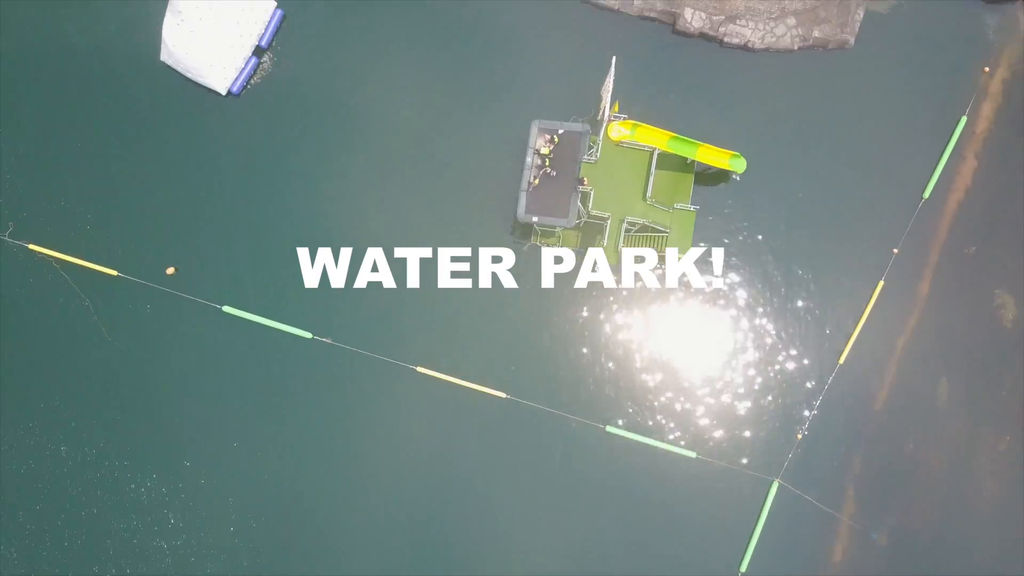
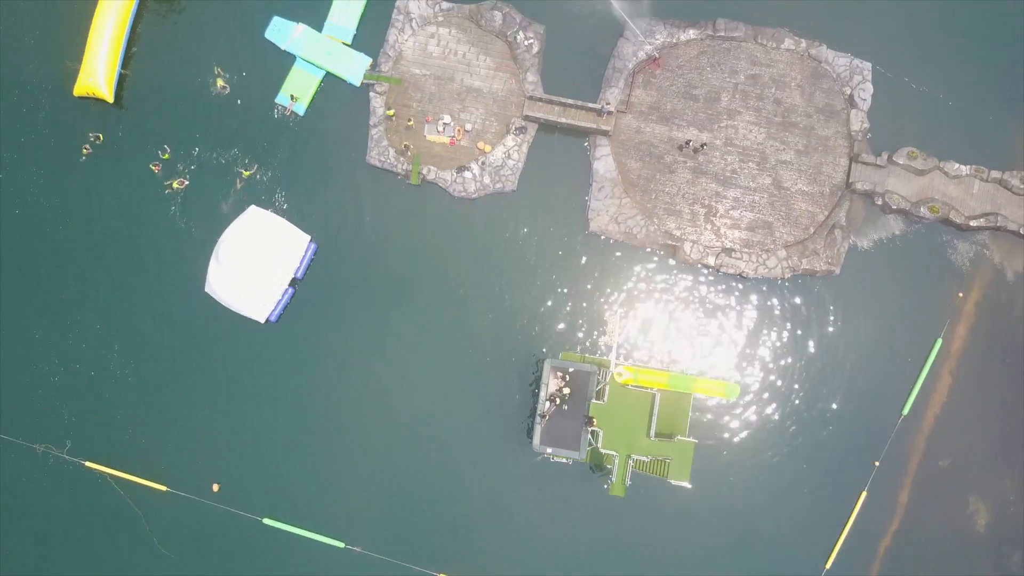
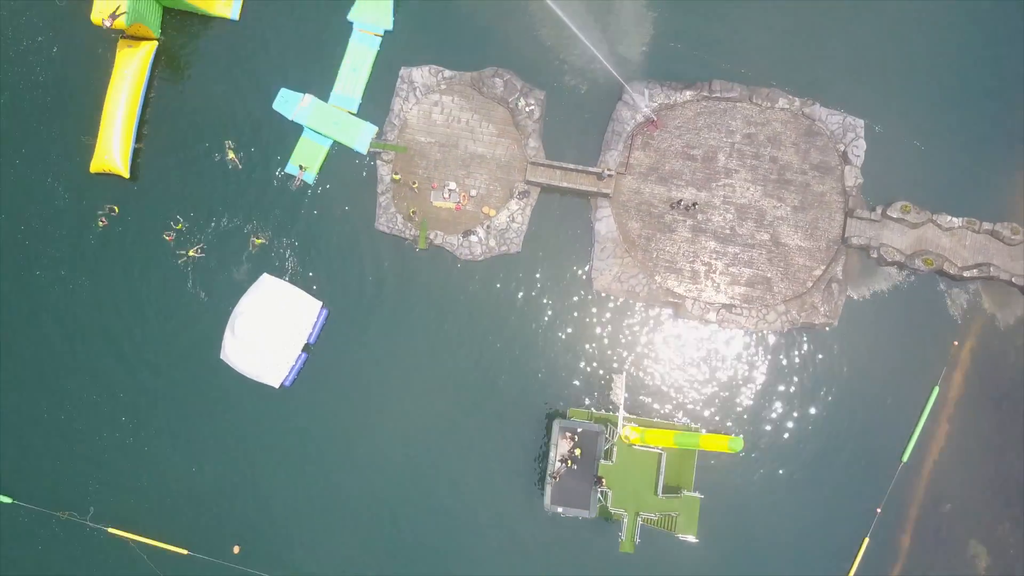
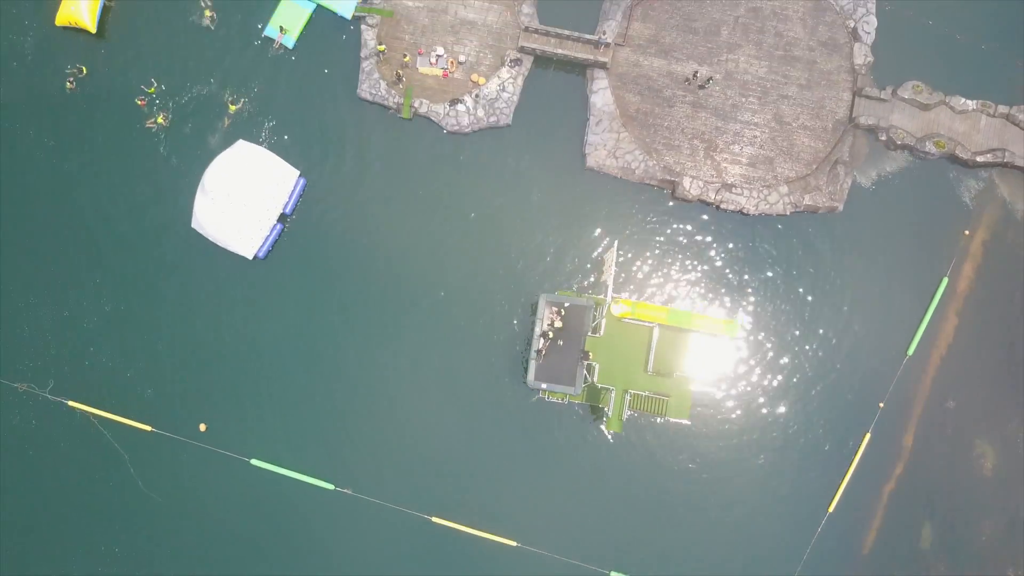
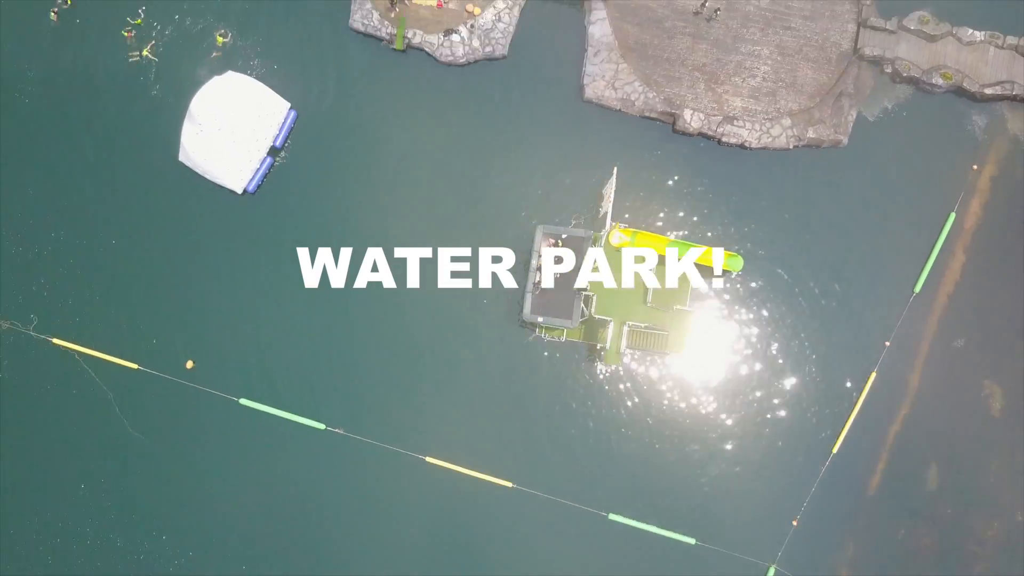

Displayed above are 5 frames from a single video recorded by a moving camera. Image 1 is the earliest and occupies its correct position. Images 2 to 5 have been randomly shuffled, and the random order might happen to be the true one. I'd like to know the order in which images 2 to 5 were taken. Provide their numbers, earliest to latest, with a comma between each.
5, 4, 2, 3
